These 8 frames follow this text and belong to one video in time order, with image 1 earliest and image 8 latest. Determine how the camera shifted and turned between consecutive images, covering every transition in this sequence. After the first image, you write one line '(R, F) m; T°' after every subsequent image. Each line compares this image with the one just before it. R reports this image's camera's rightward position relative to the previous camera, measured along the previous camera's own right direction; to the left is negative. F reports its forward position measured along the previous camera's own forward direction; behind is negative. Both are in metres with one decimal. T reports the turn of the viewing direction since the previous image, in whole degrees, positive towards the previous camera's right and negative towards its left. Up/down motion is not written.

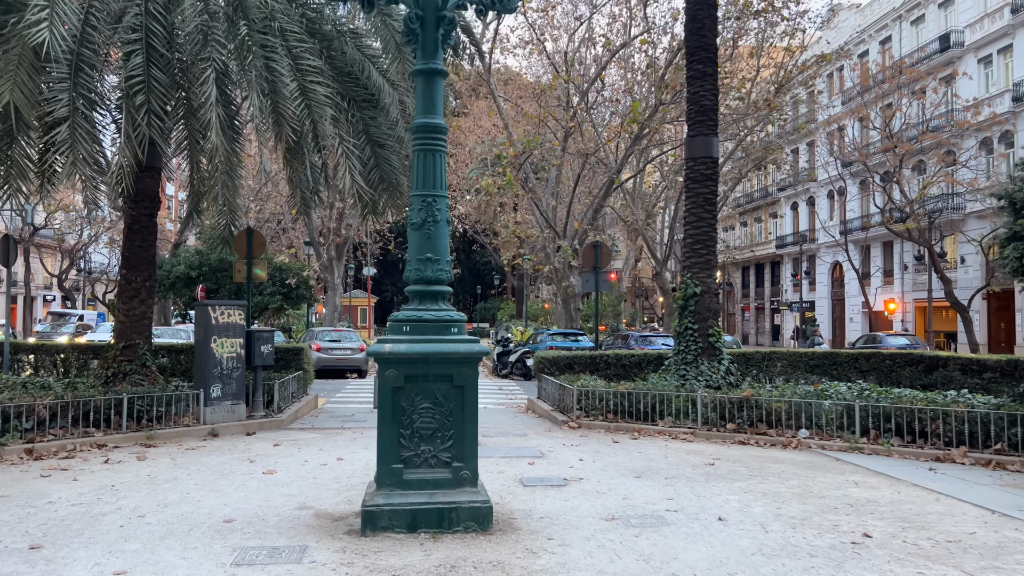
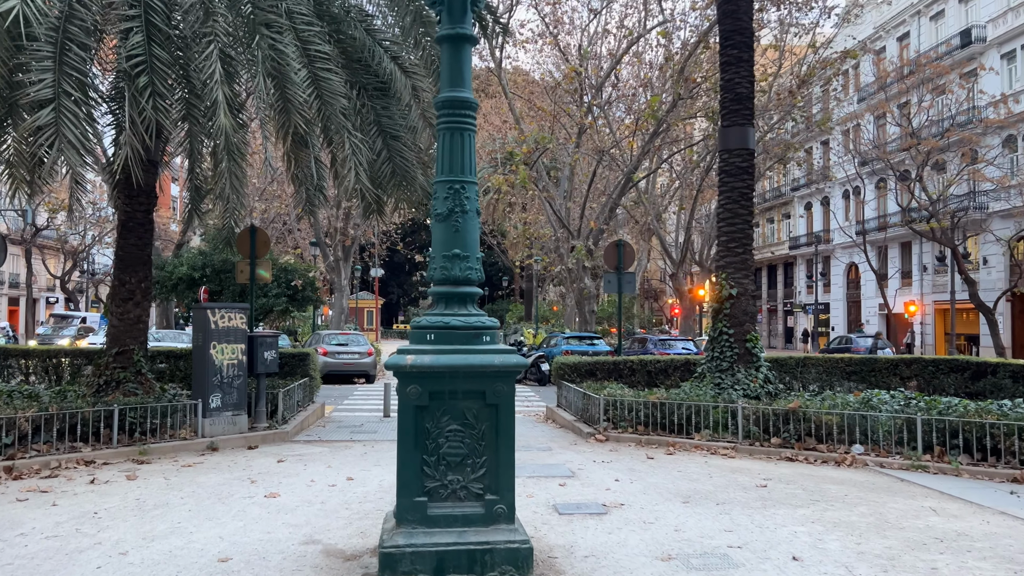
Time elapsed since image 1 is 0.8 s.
(-0.2, +0.8) m; 0°
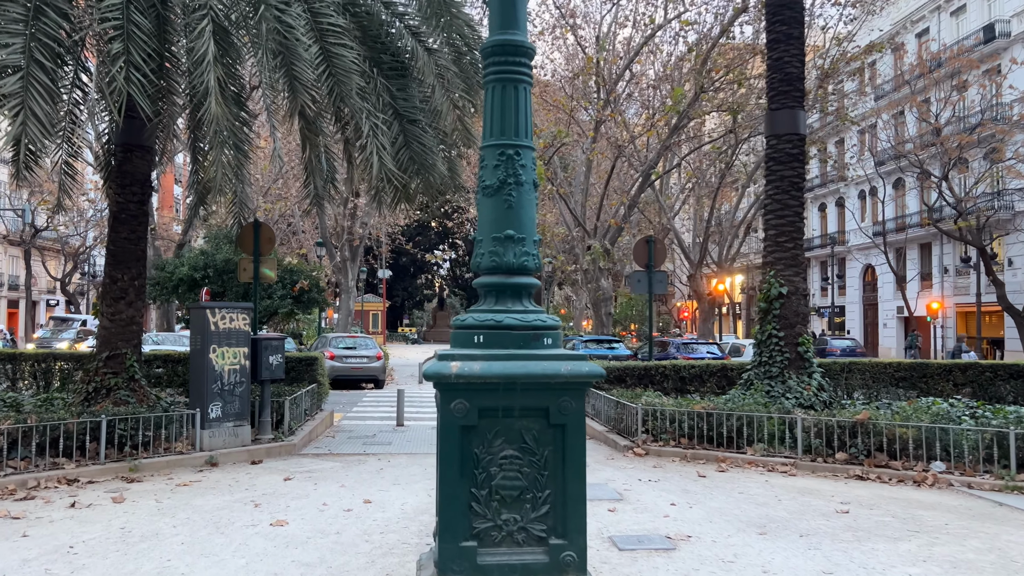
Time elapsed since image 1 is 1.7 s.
(-0.3, +0.9) m; 0°
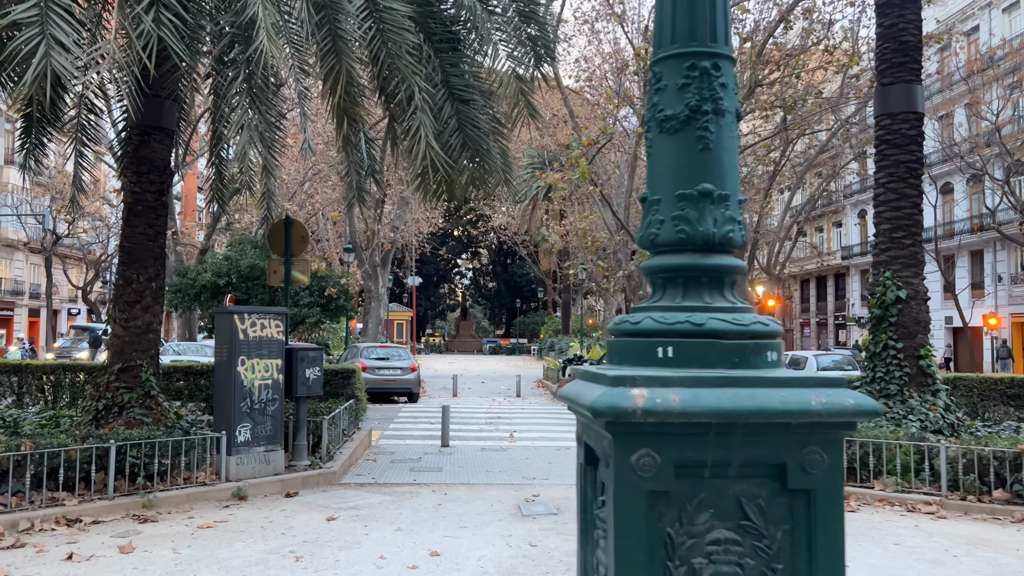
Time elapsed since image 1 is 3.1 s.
(-0.5, +1.2) m; -1°
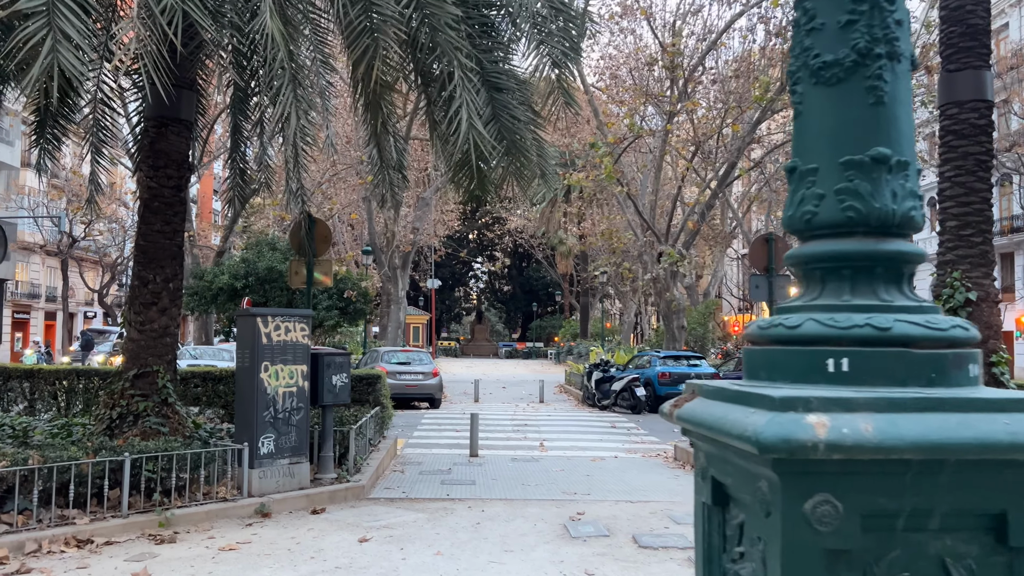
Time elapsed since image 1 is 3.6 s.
(-0.2, +0.5) m; -1°
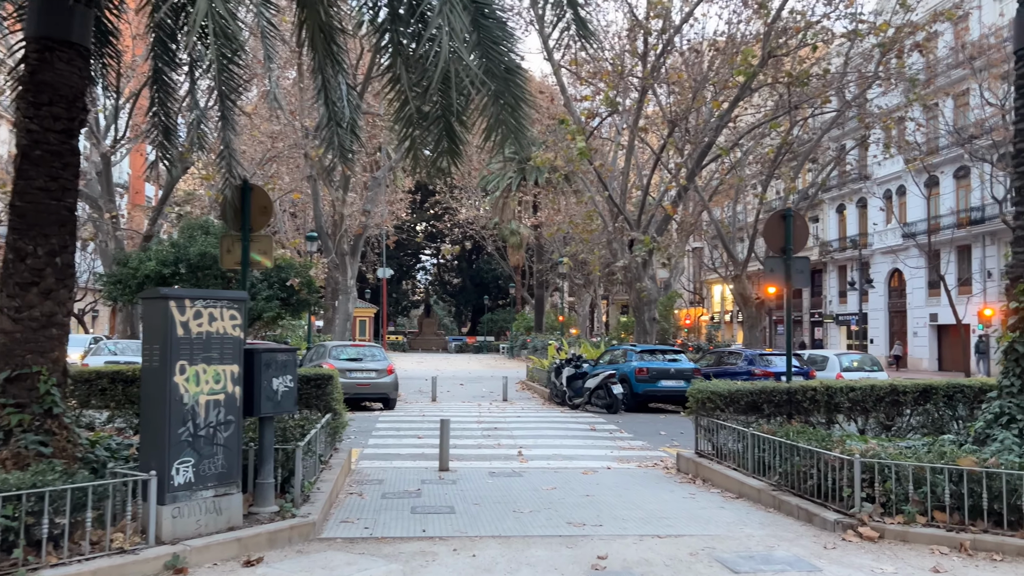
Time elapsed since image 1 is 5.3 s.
(-0.3, +1.6) m; +4°
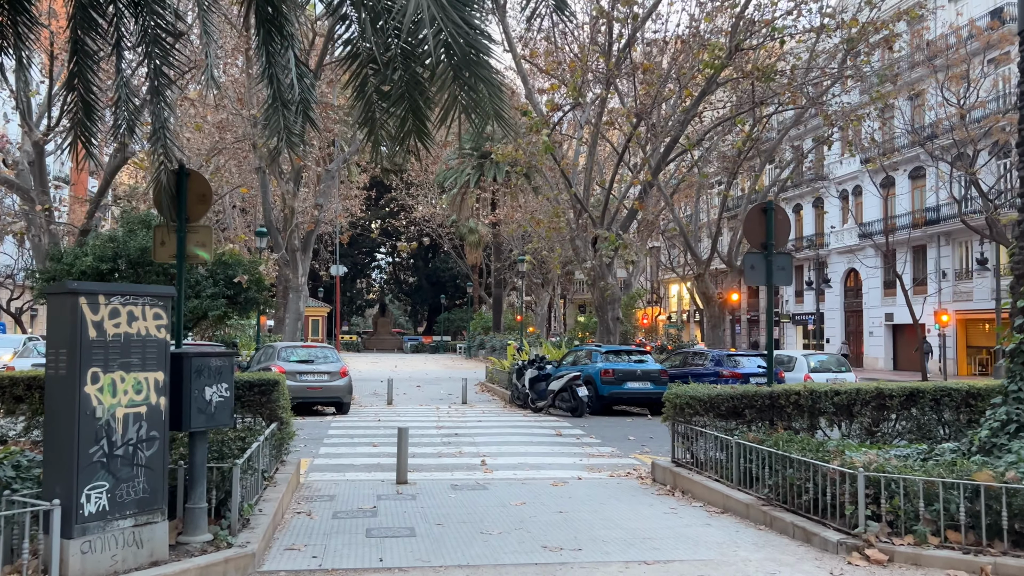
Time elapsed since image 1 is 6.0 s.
(-0.1, +0.7) m; +3°
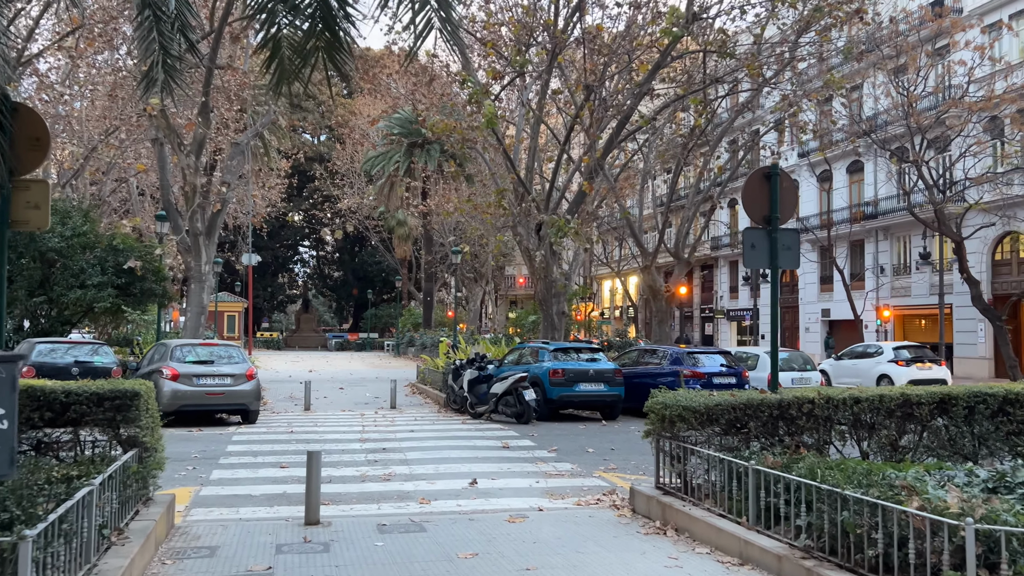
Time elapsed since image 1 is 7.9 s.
(-0.1, +1.8) m; +5°
